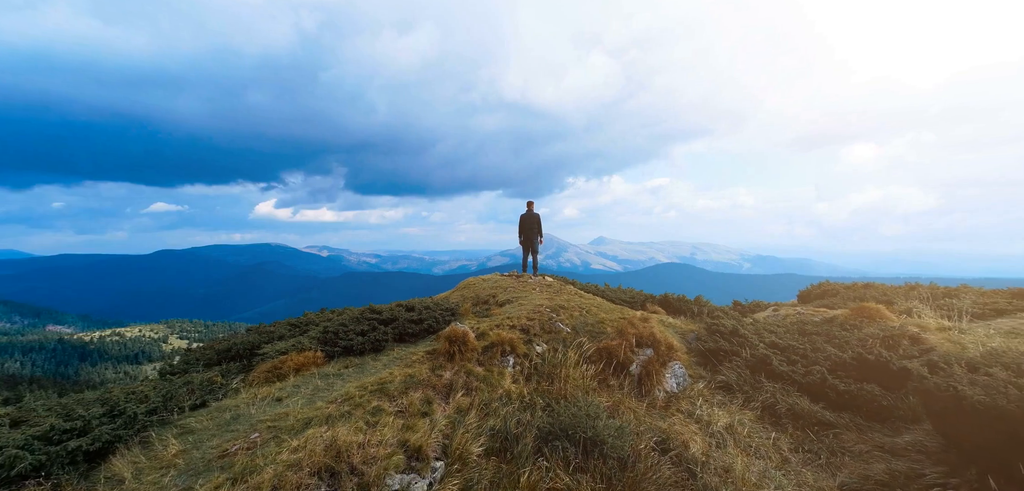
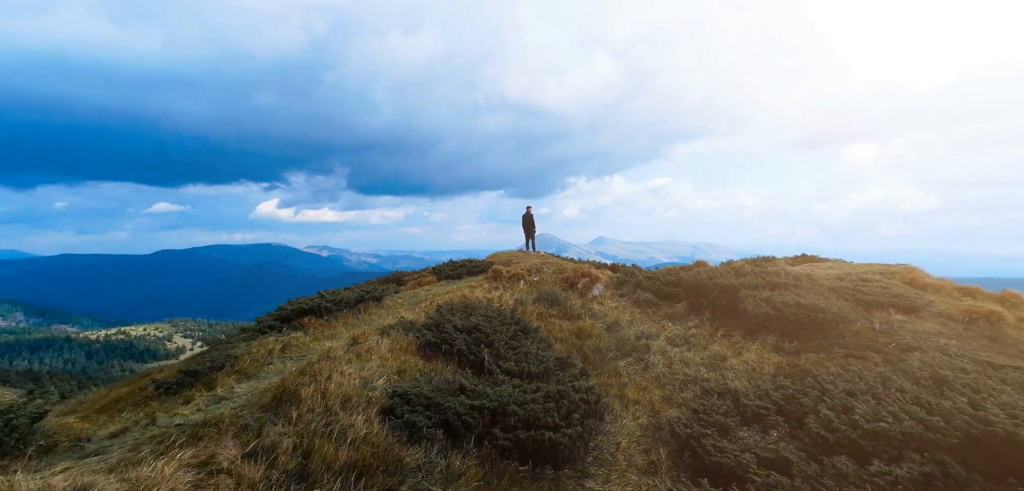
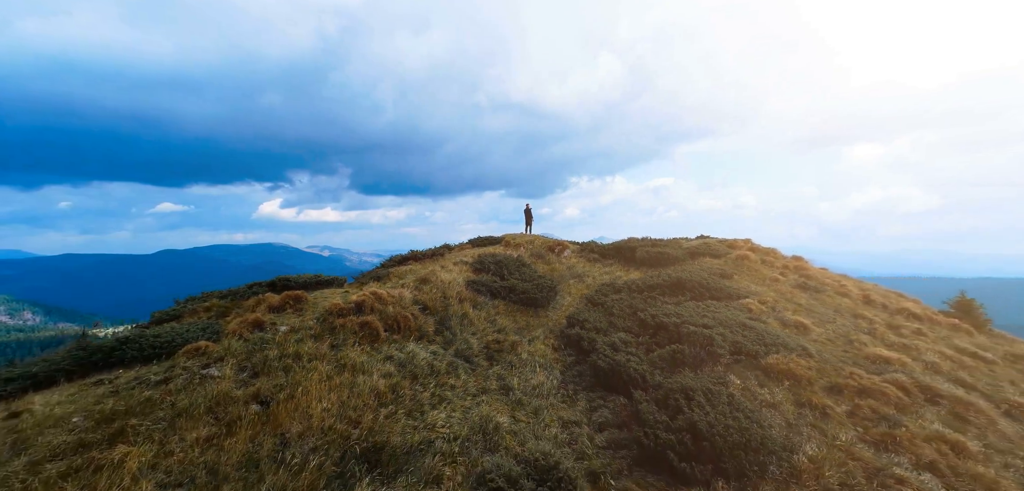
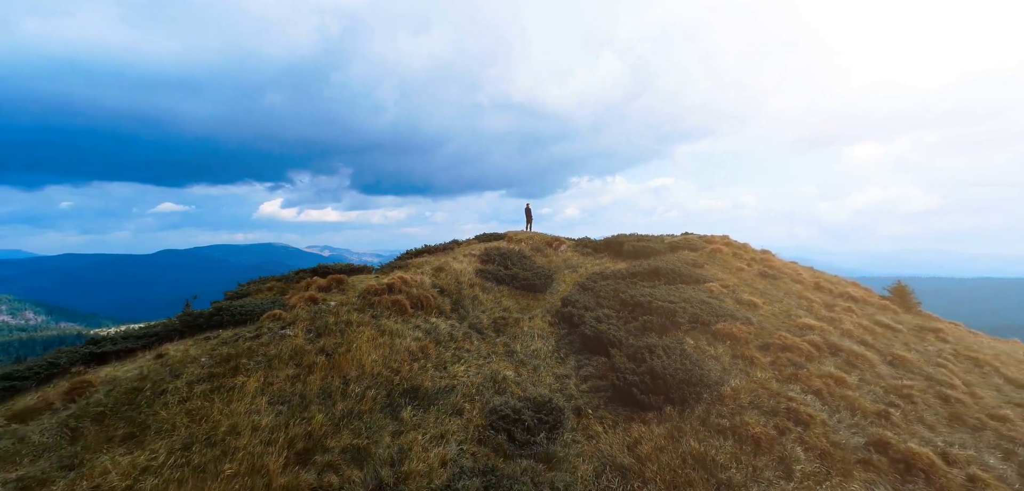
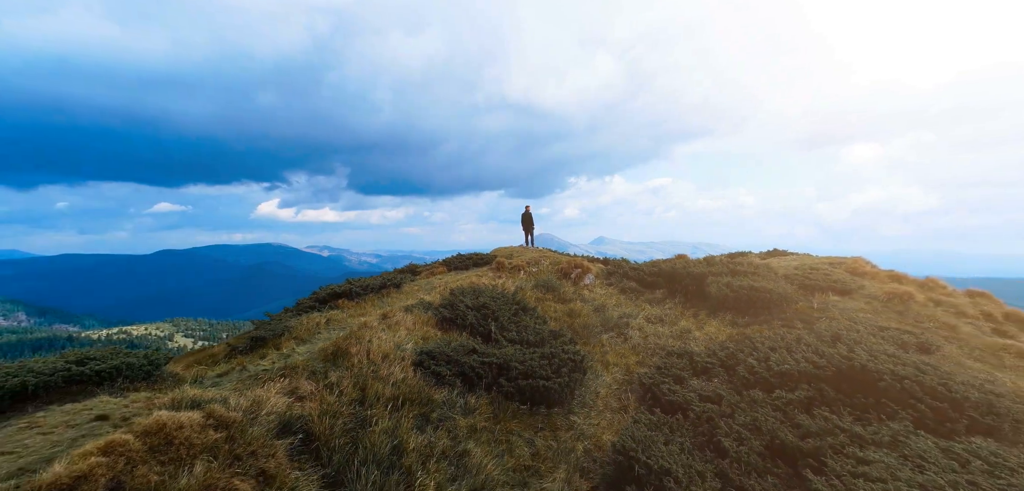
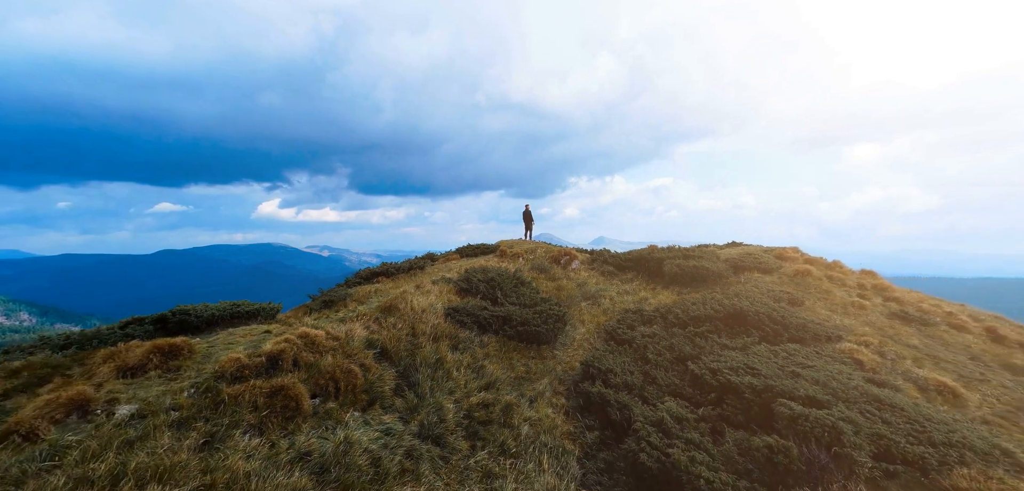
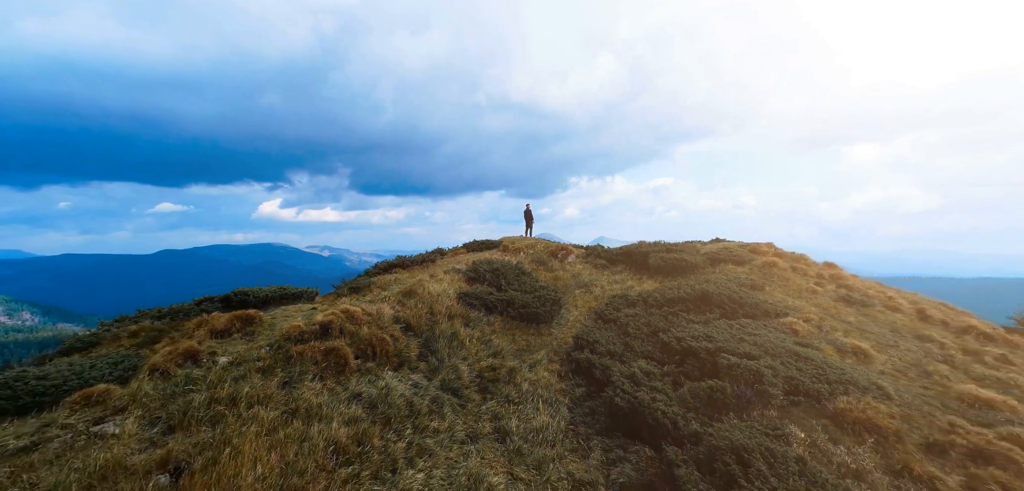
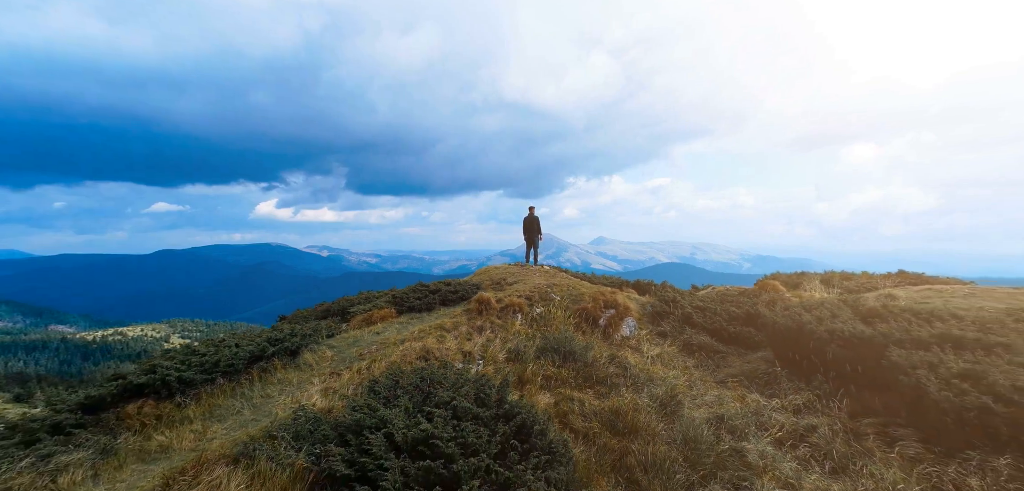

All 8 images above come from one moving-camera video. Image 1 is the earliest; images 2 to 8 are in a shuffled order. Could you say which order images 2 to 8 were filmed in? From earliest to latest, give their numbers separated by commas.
8, 2, 5, 6, 7, 3, 4
